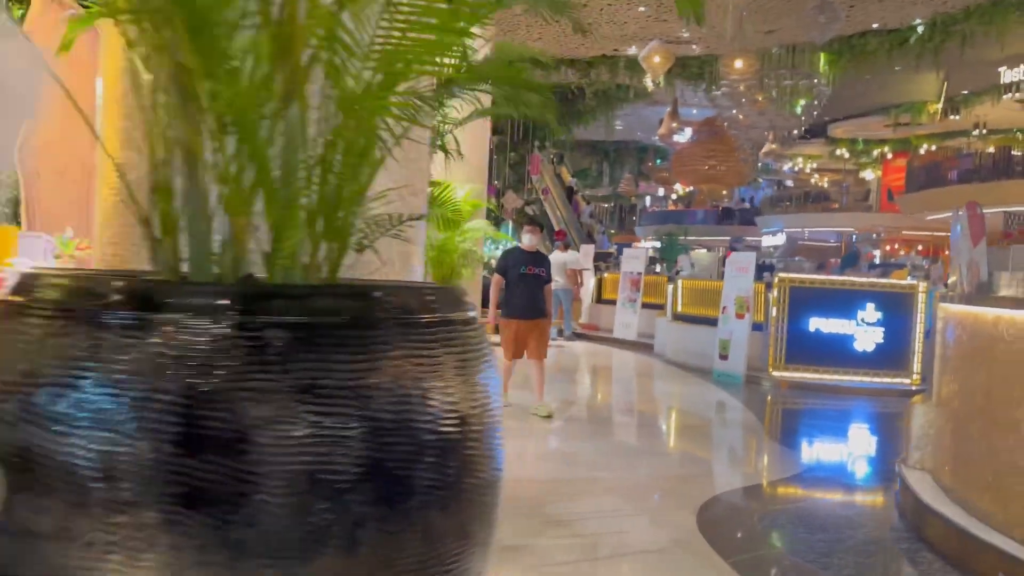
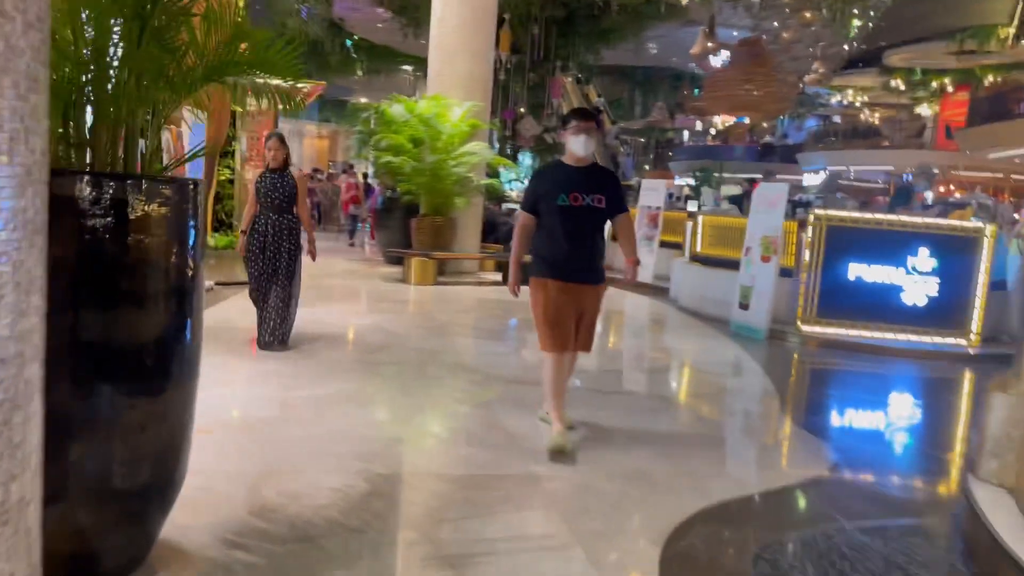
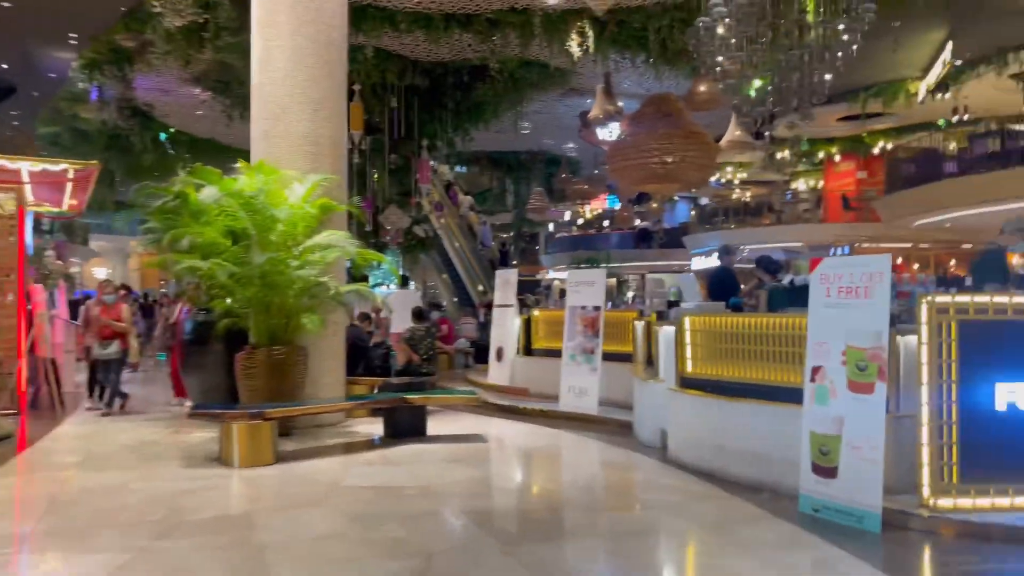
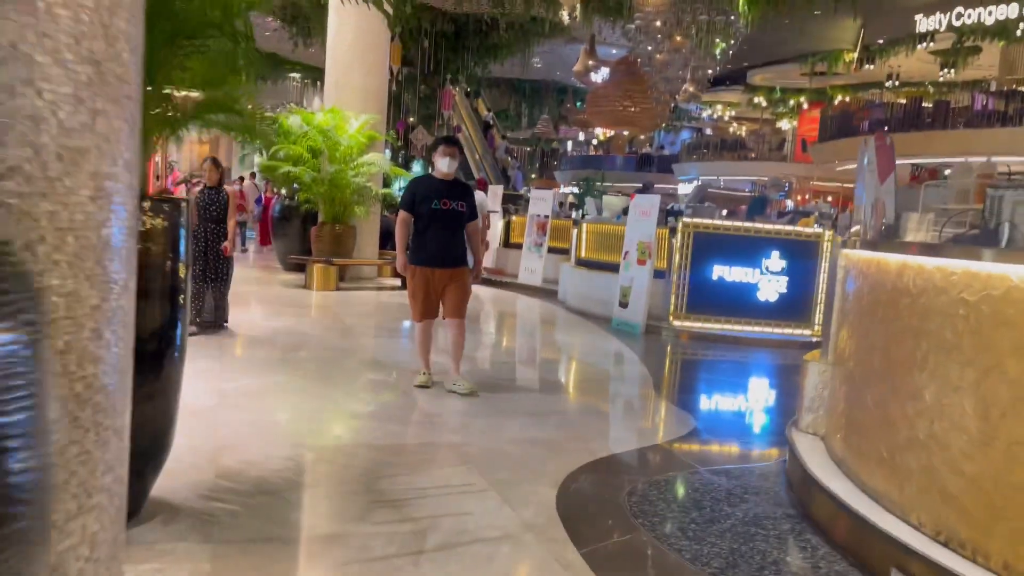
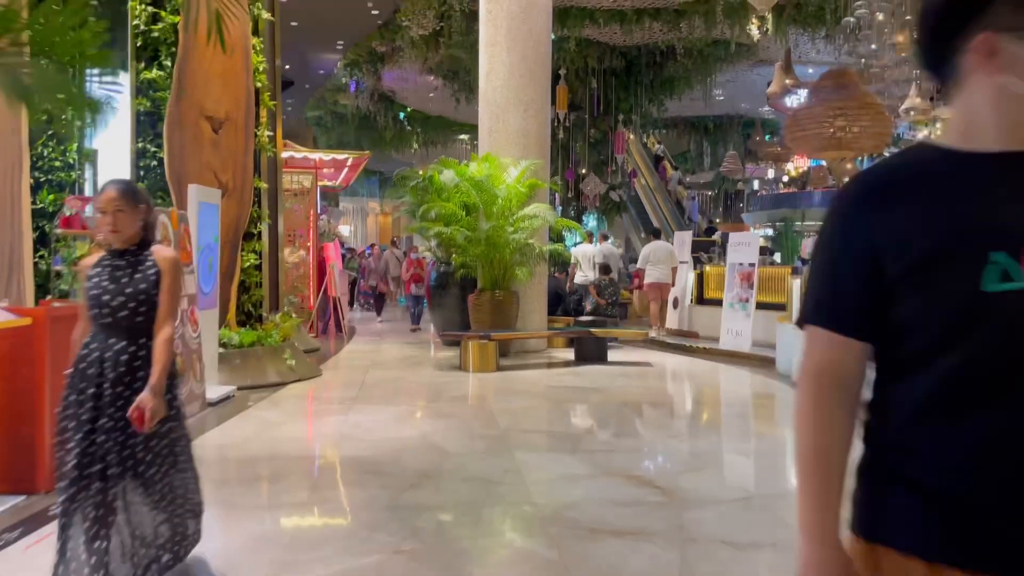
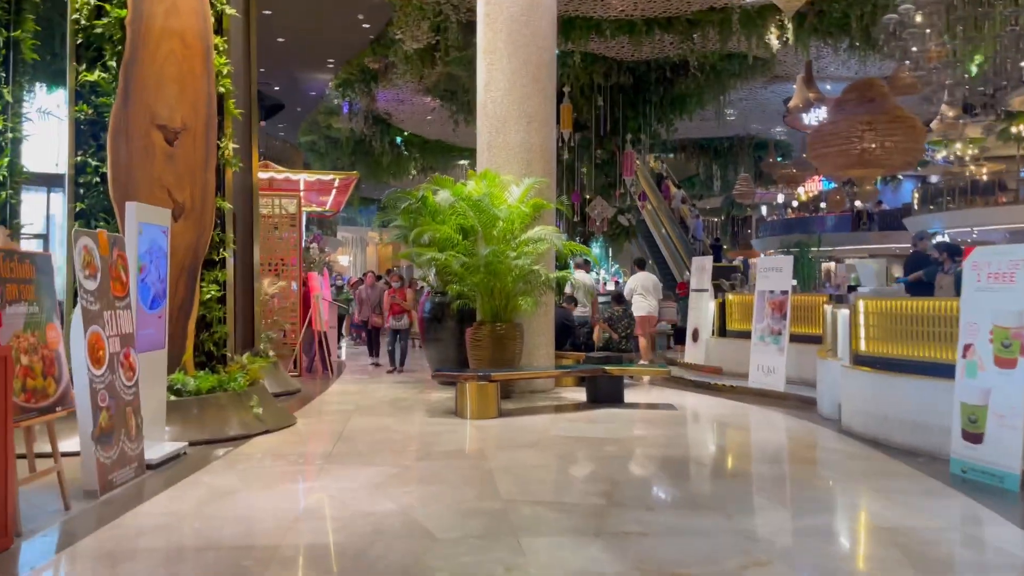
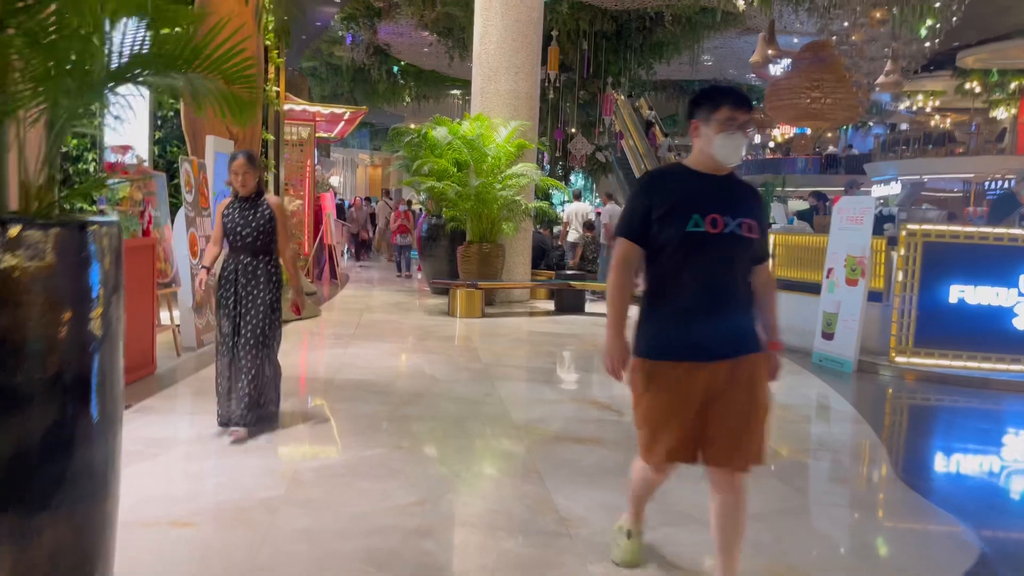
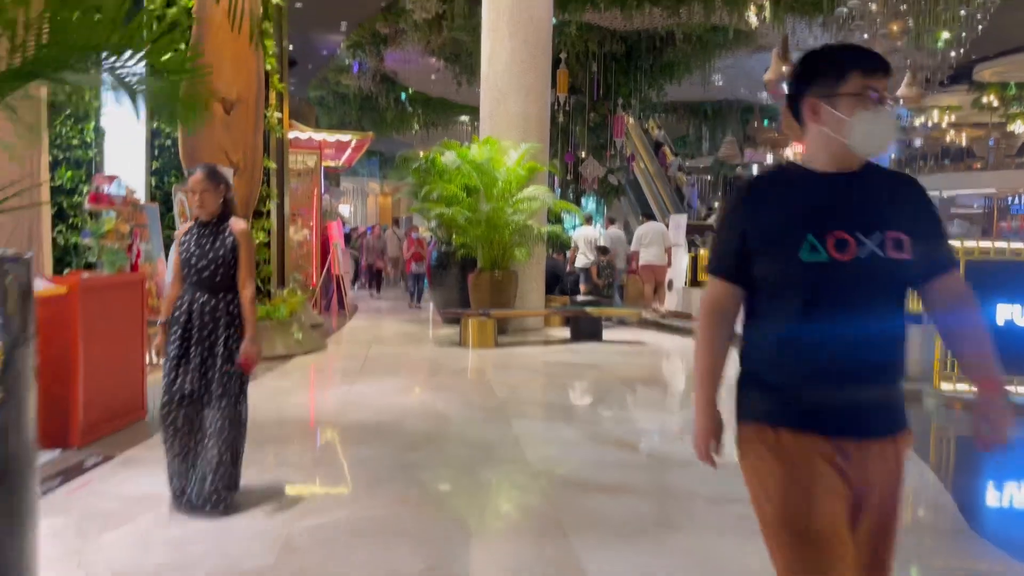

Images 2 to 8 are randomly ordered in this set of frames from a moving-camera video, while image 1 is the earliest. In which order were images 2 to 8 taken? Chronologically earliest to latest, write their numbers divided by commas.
4, 2, 7, 8, 5, 6, 3
